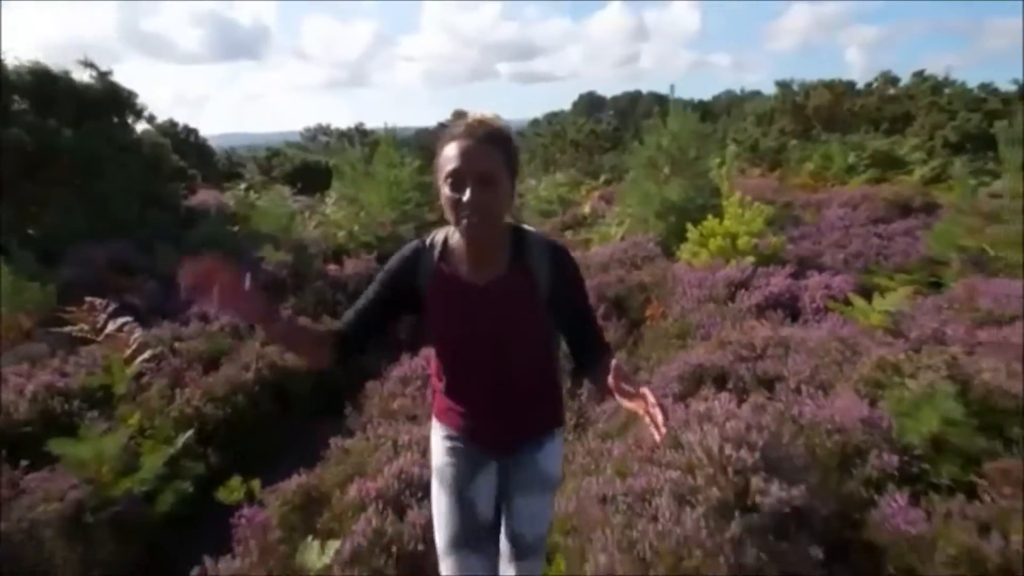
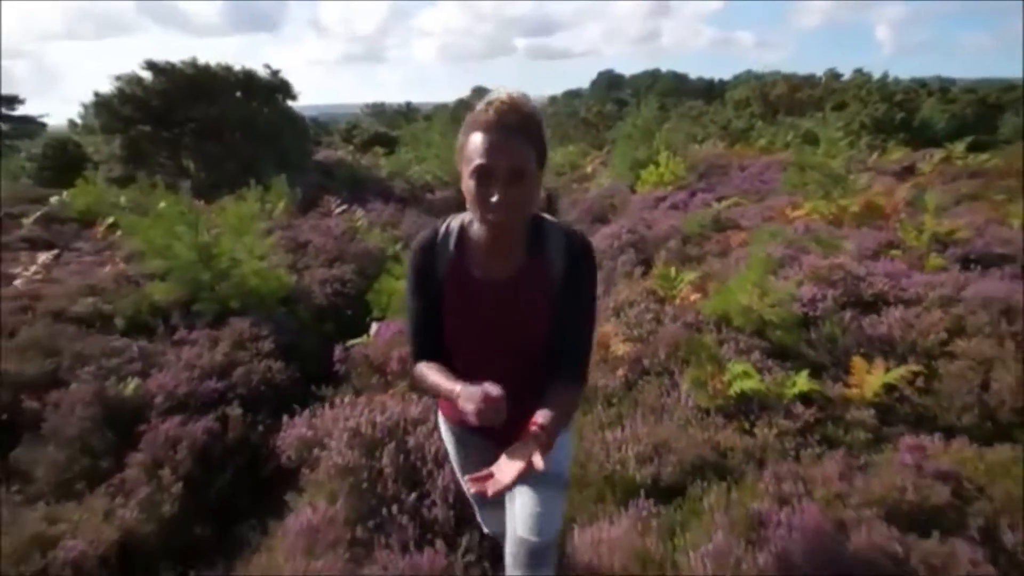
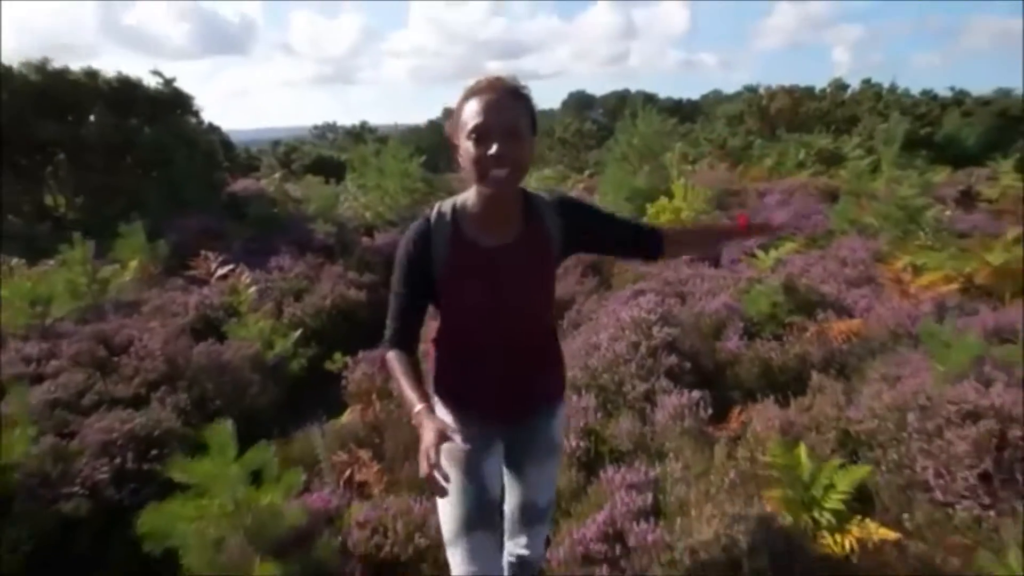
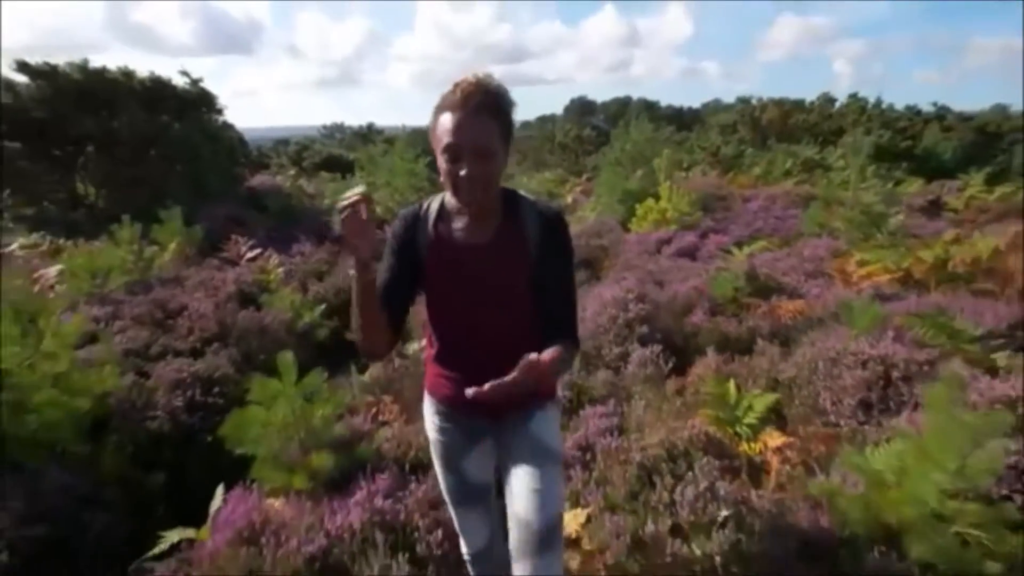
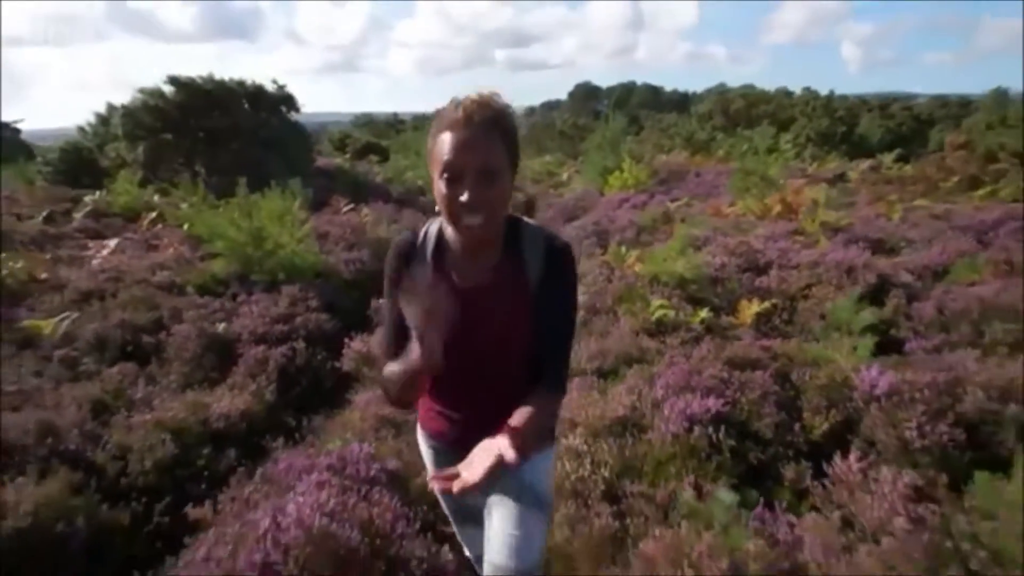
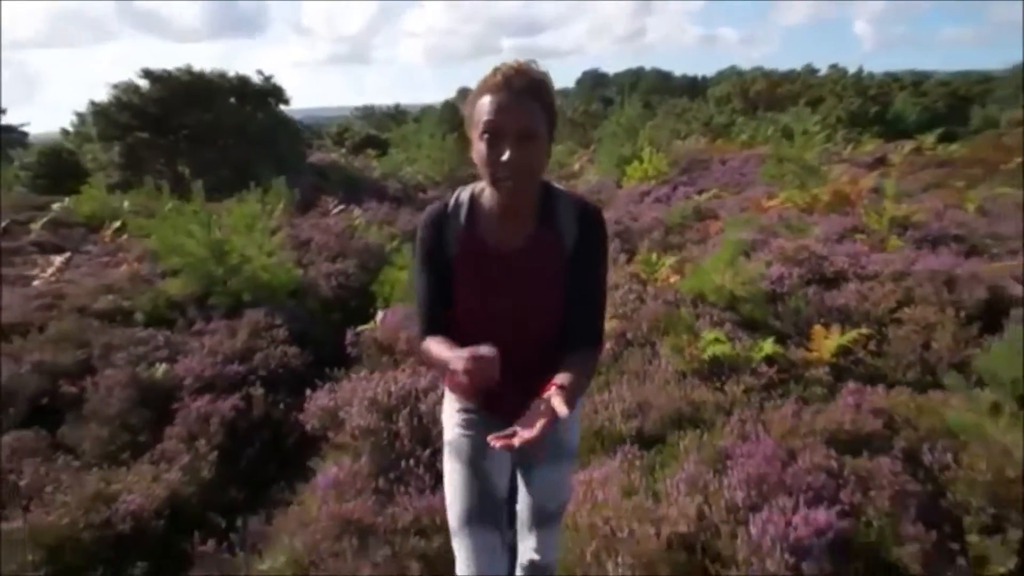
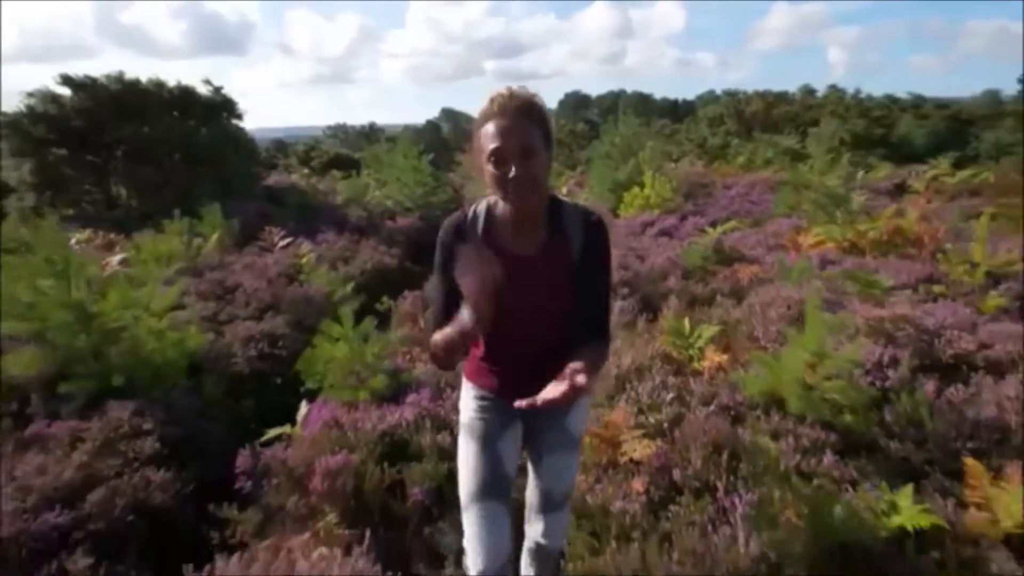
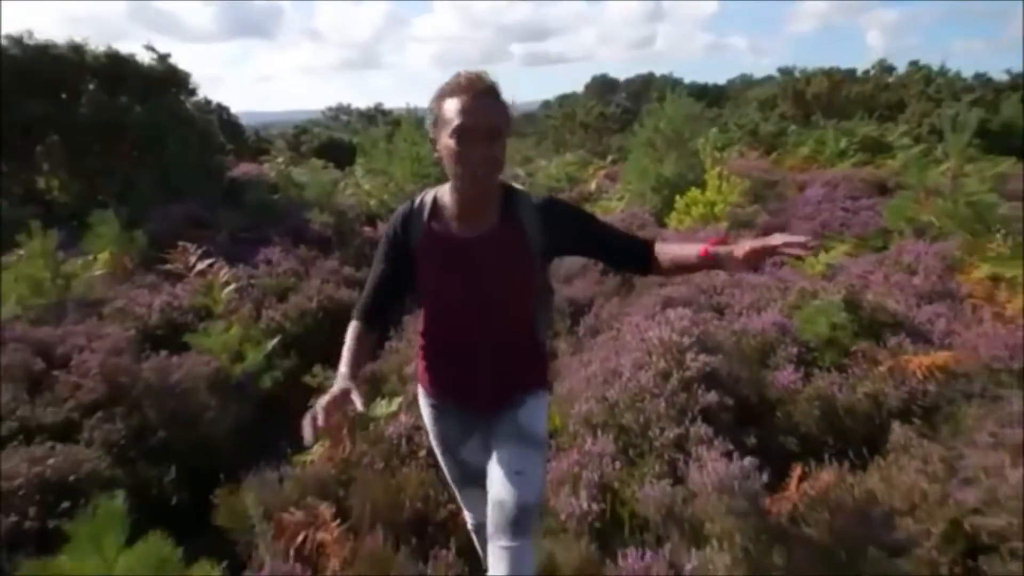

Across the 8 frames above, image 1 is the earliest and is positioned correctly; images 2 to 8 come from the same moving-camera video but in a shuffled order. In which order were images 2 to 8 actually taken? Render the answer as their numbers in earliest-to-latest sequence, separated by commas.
8, 3, 4, 7, 2, 6, 5
